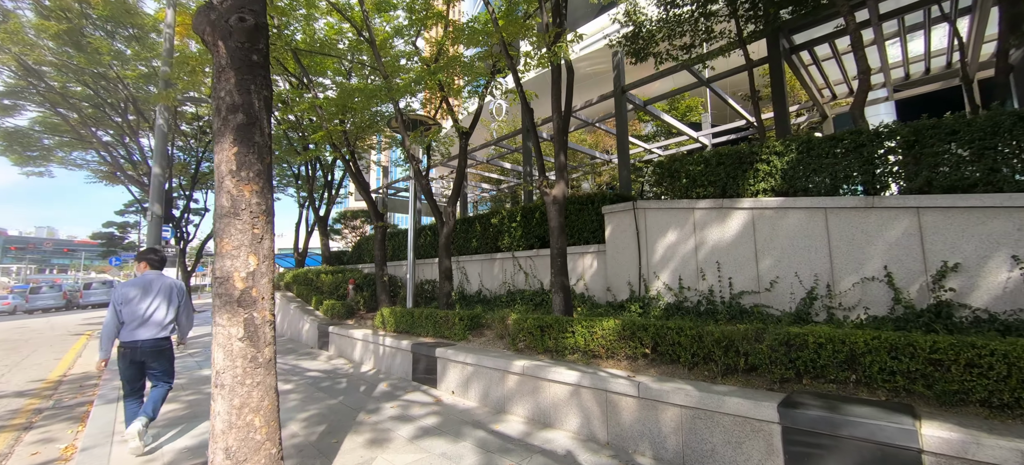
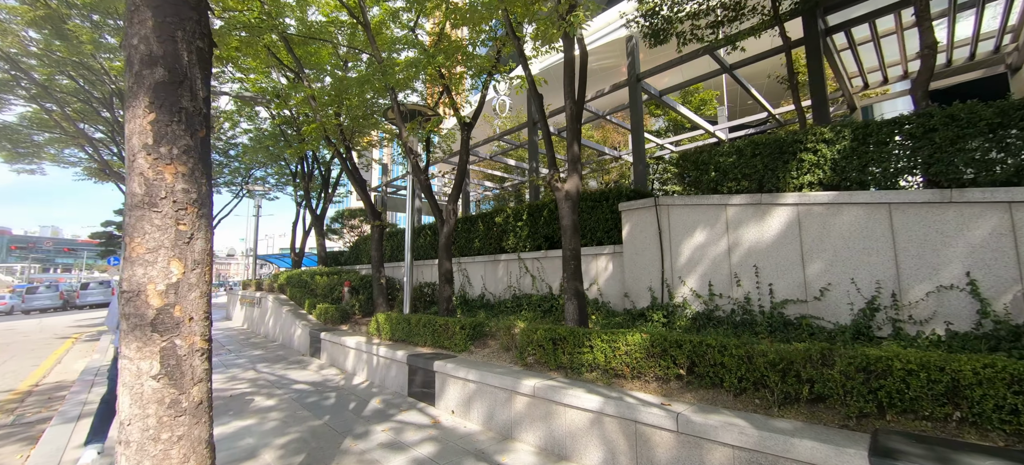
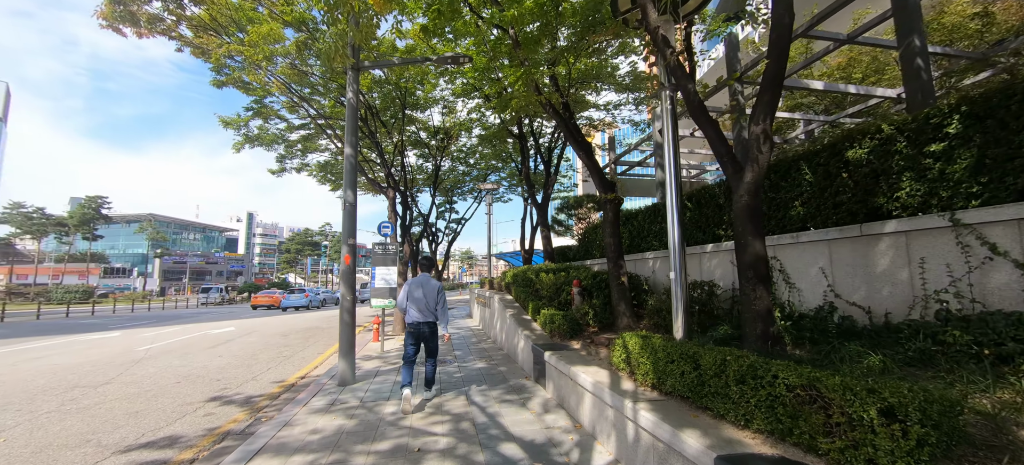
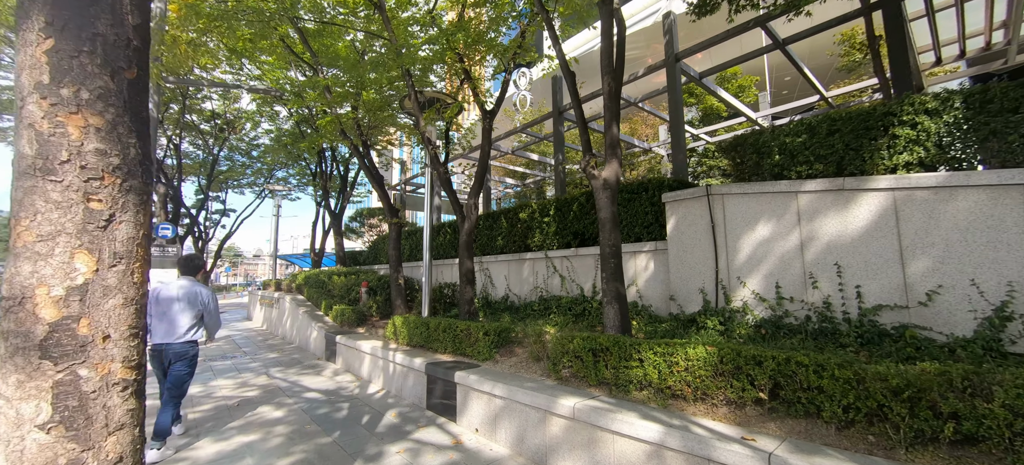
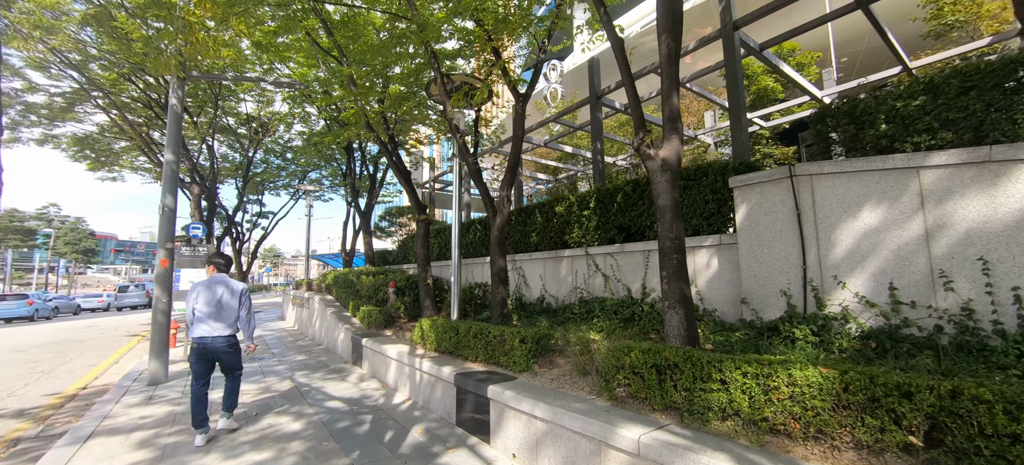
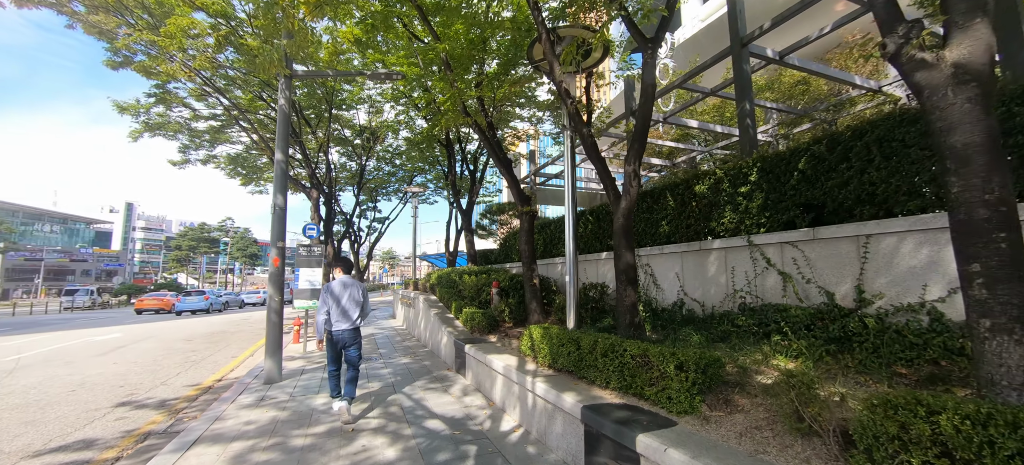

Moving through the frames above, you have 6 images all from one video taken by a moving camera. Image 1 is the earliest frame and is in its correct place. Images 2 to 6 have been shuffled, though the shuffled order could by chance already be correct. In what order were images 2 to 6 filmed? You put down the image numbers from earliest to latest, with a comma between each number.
2, 4, 5, 6, 3
